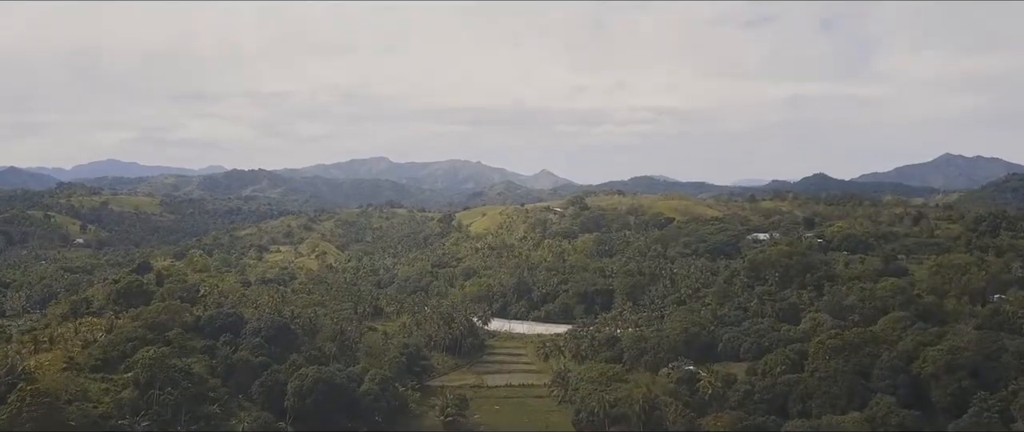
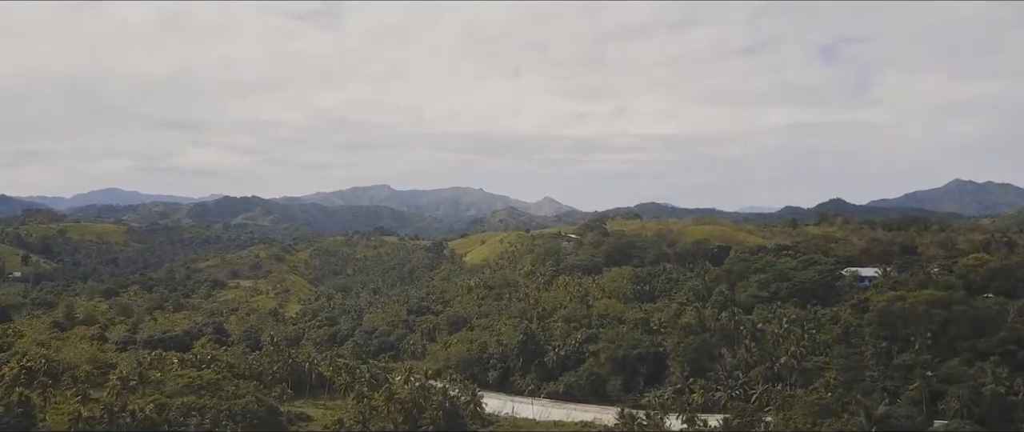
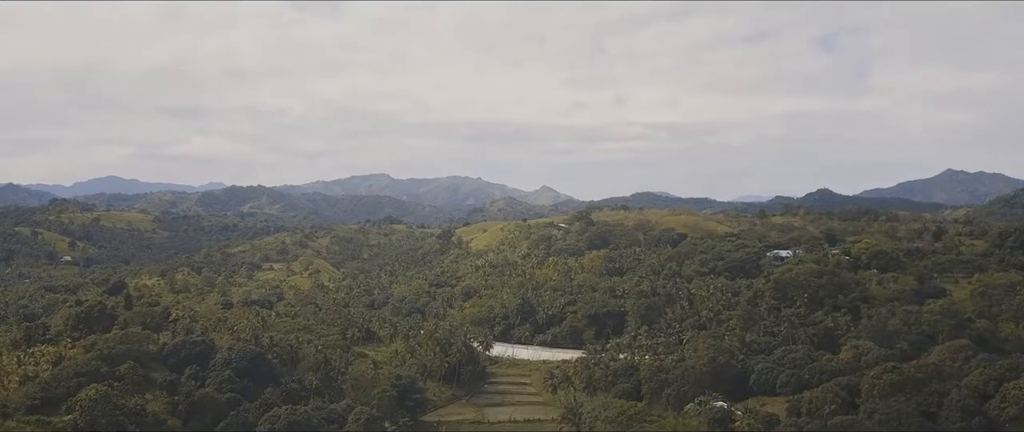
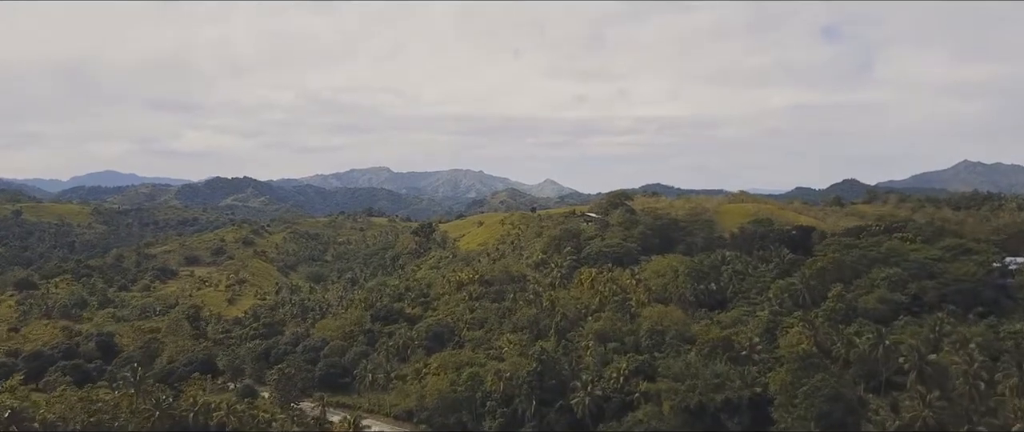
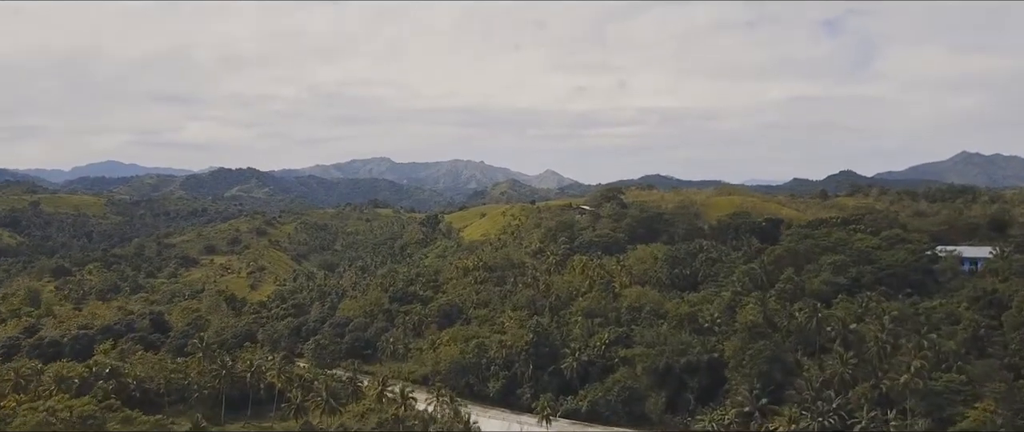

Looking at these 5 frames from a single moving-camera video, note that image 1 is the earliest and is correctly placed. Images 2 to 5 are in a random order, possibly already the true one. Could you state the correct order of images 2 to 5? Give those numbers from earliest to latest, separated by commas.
3, 2, 5, 4
